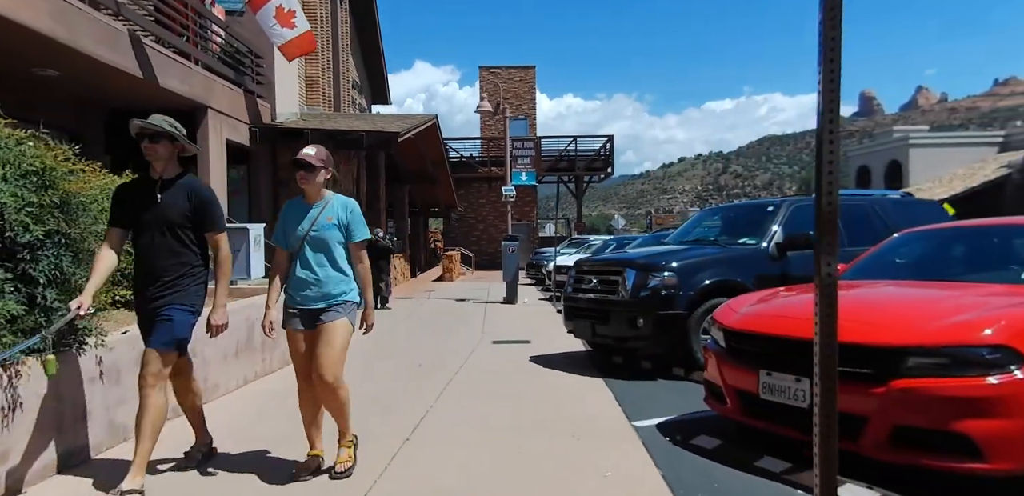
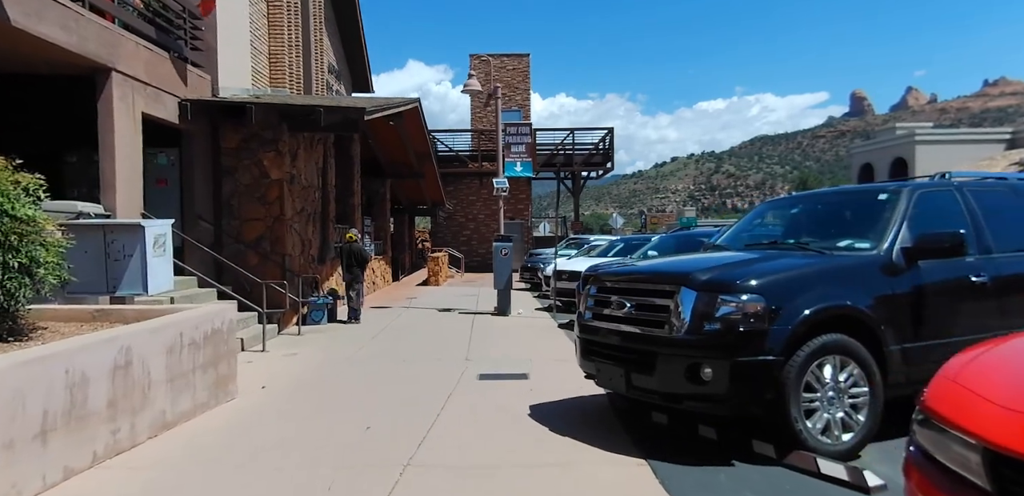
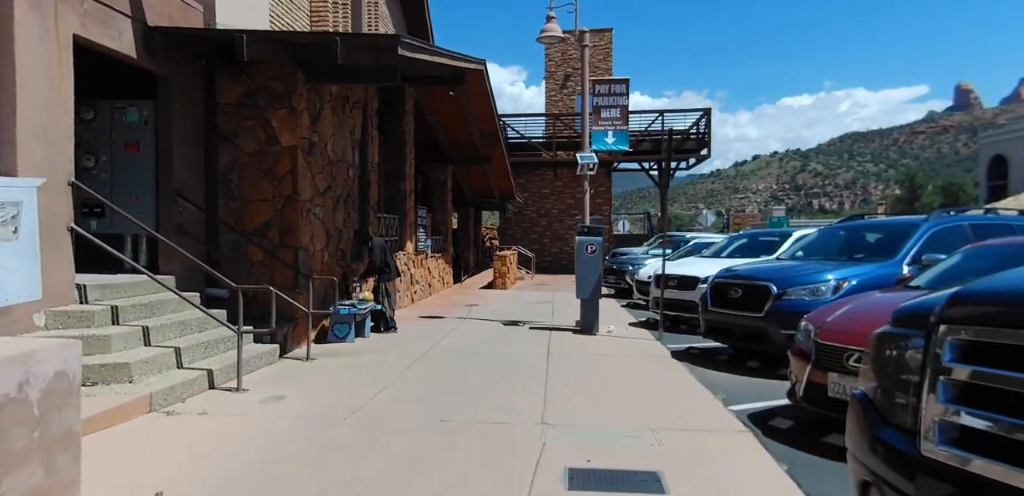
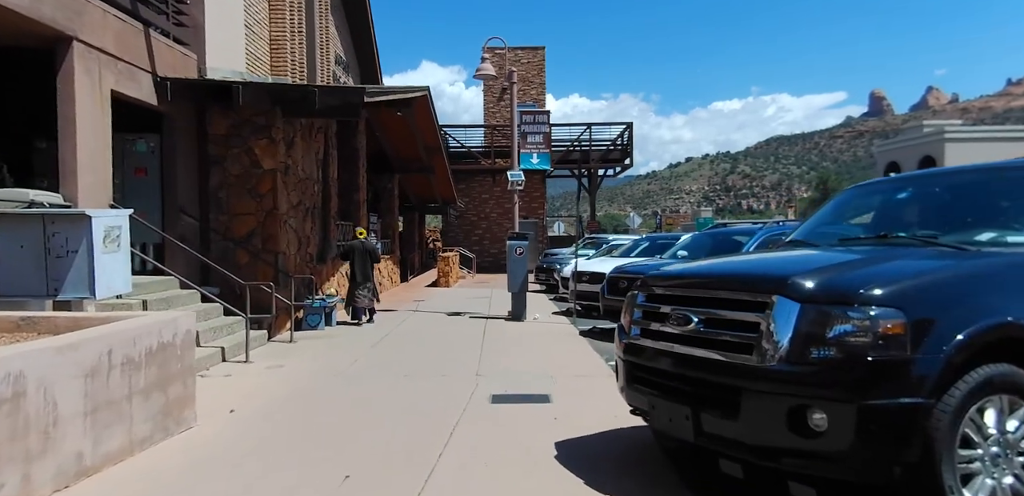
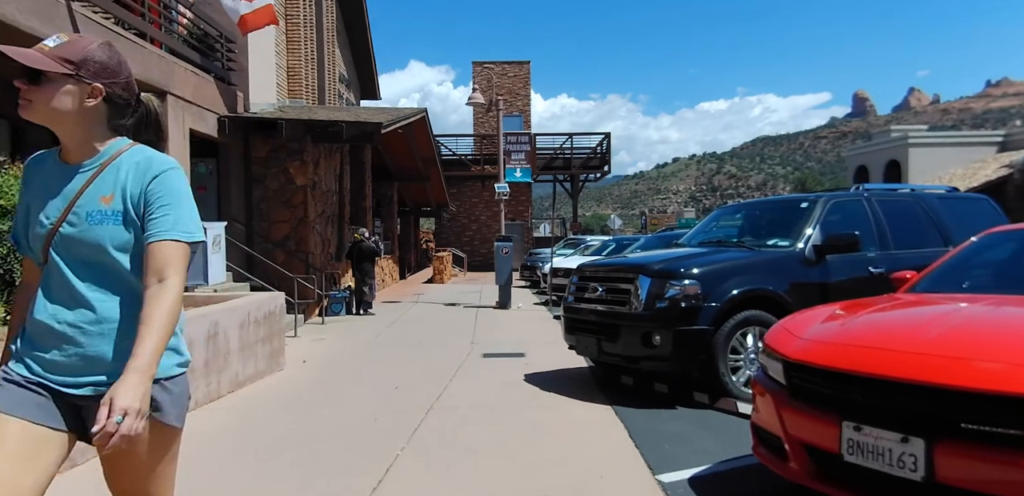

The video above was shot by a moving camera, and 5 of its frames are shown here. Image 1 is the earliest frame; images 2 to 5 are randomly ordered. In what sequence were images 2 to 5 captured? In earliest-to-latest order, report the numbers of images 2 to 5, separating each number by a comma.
5, 2, 4, 3
